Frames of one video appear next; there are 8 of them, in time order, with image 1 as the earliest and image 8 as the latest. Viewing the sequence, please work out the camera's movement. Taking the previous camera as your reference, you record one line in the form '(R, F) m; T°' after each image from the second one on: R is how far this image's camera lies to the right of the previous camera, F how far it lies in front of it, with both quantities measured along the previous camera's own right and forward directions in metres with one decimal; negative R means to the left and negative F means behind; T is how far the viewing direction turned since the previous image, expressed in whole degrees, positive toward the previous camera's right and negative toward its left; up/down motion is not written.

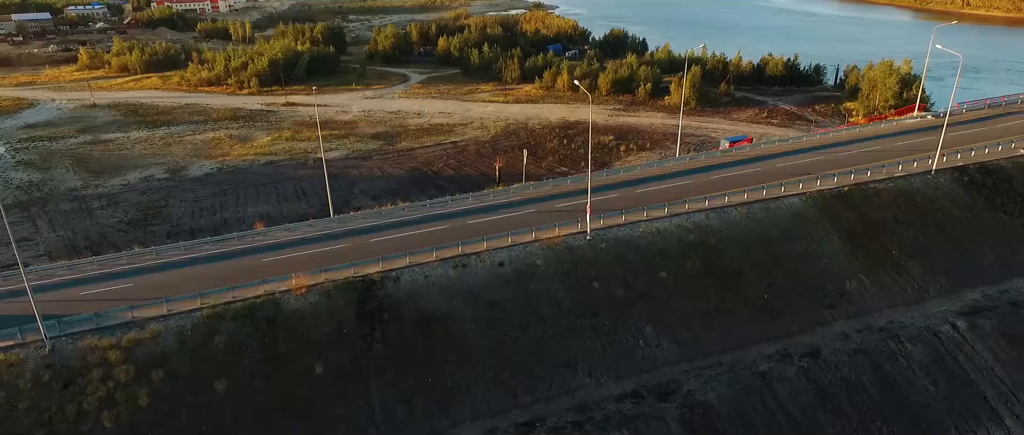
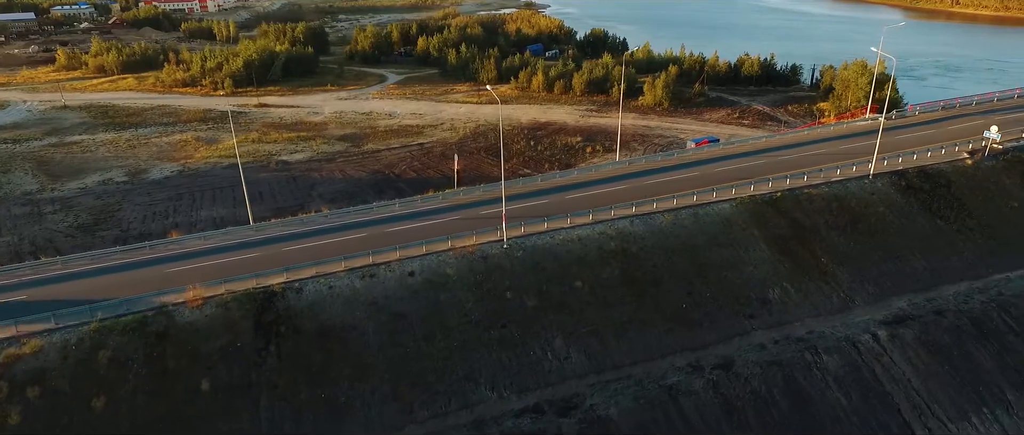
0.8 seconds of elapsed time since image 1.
(+2.9, +0.5) m; 0°
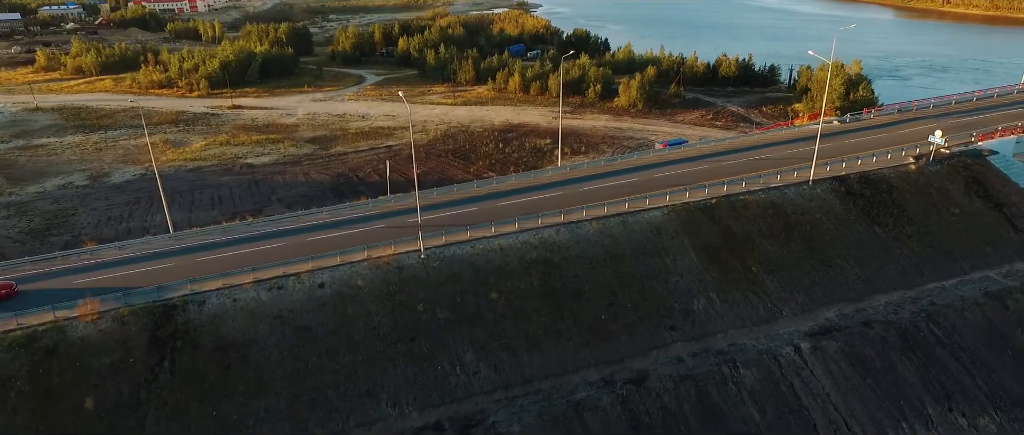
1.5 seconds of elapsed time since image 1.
(+2.8, +0.5) m; 0°
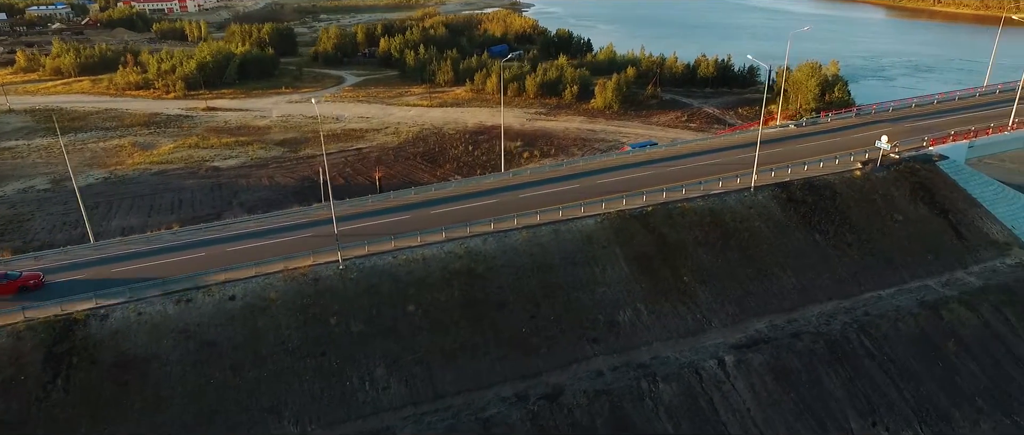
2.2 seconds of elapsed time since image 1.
(+2.6, +0.5) m; 0°
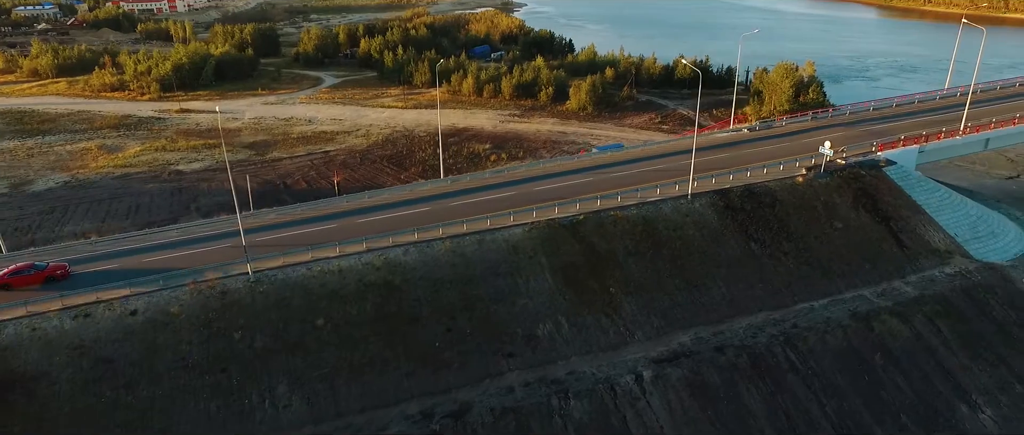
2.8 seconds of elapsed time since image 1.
(+2.7, +0.6) m; 0°
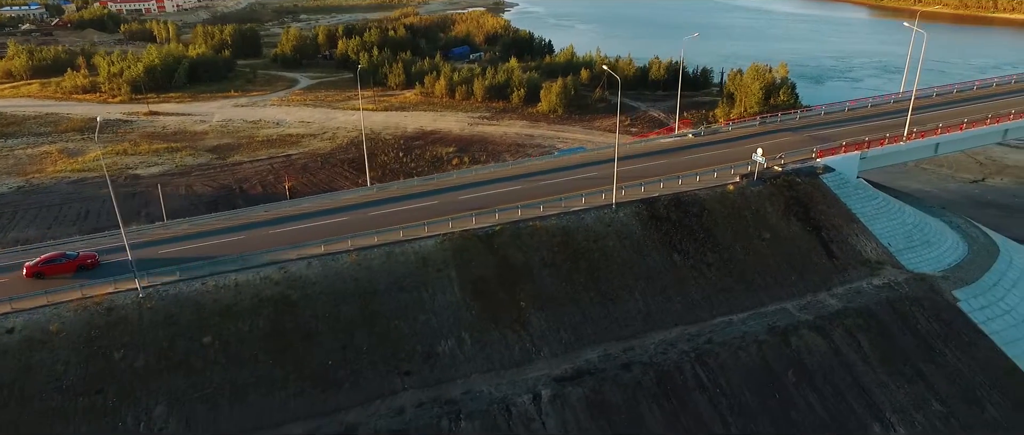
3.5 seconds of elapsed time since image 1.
(+3.1, +0.7) m; 0°
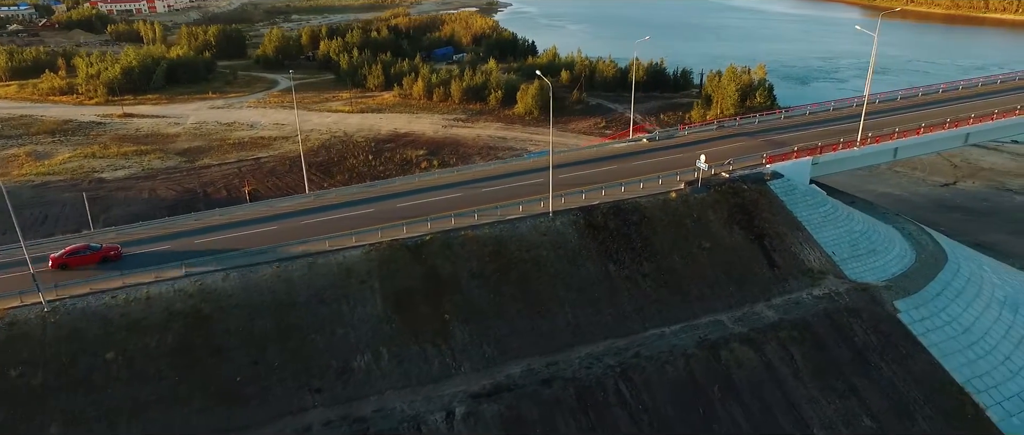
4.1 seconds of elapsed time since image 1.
(+2.5, +0.6) m; 0°
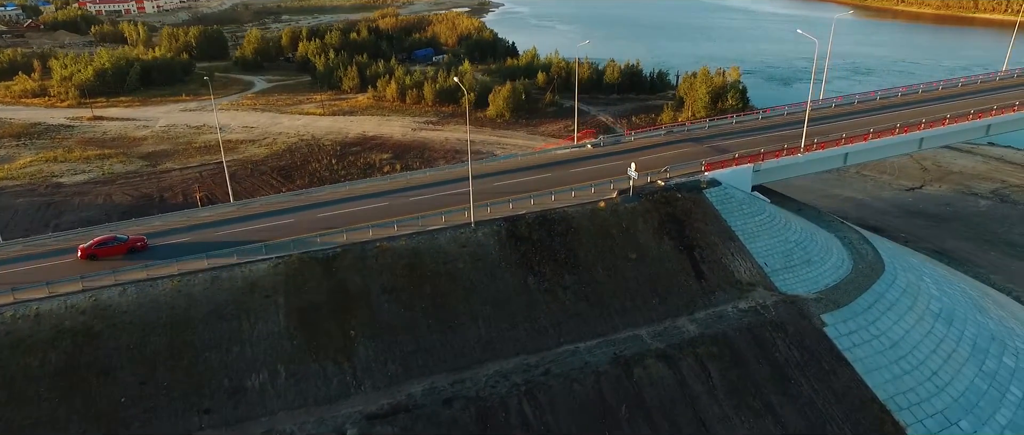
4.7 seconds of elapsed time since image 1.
(+2.9, +0.7) m; 0°
